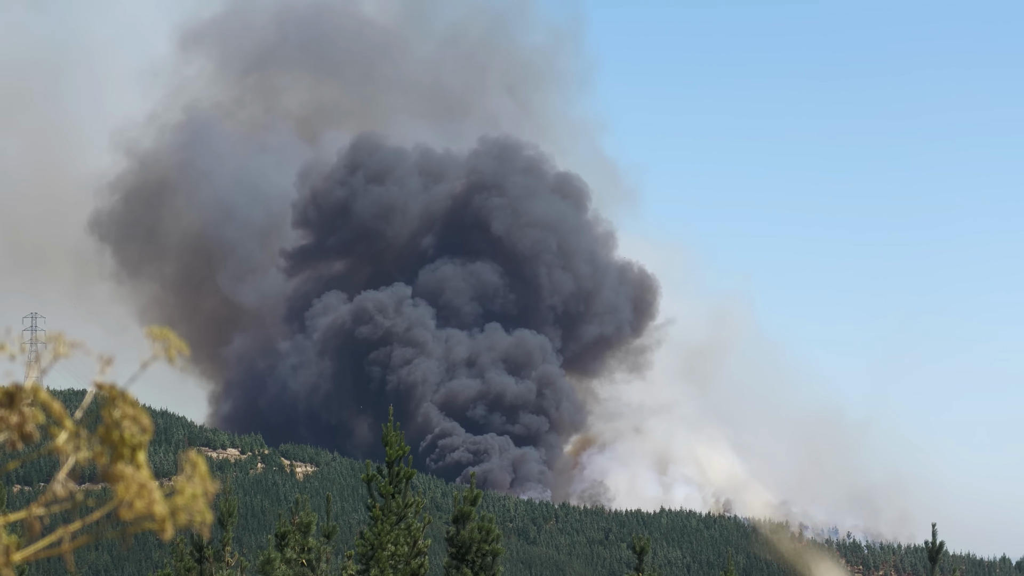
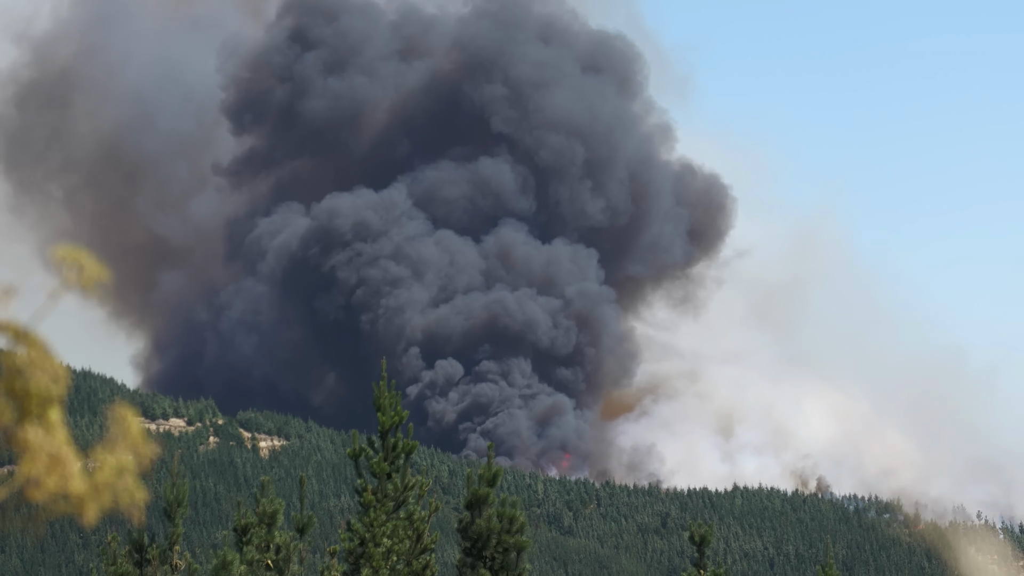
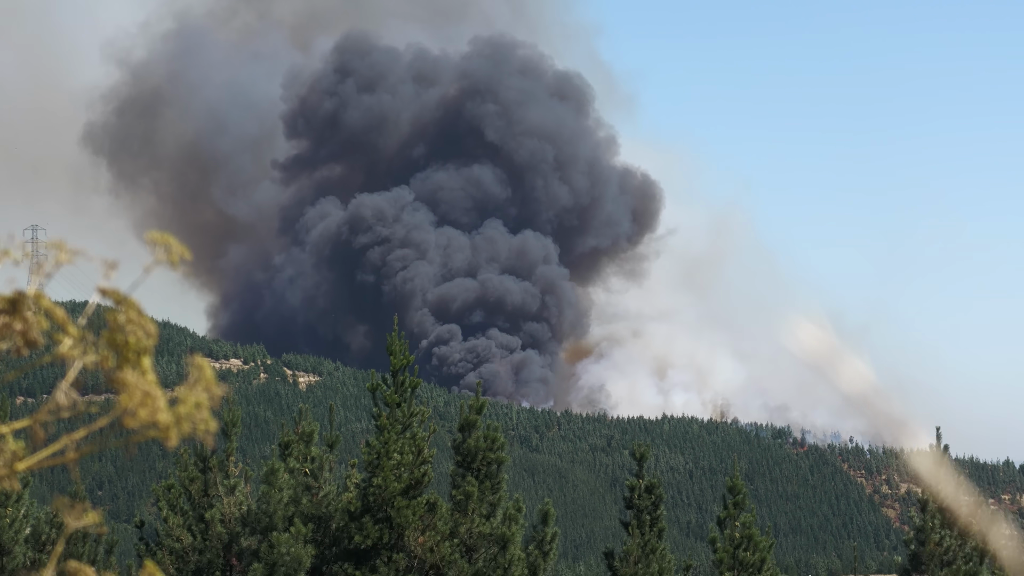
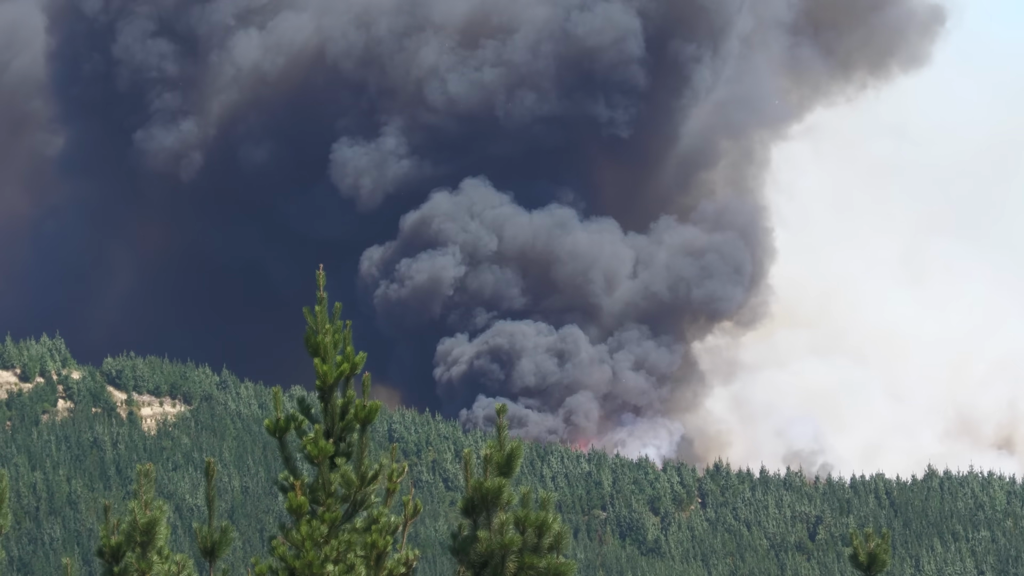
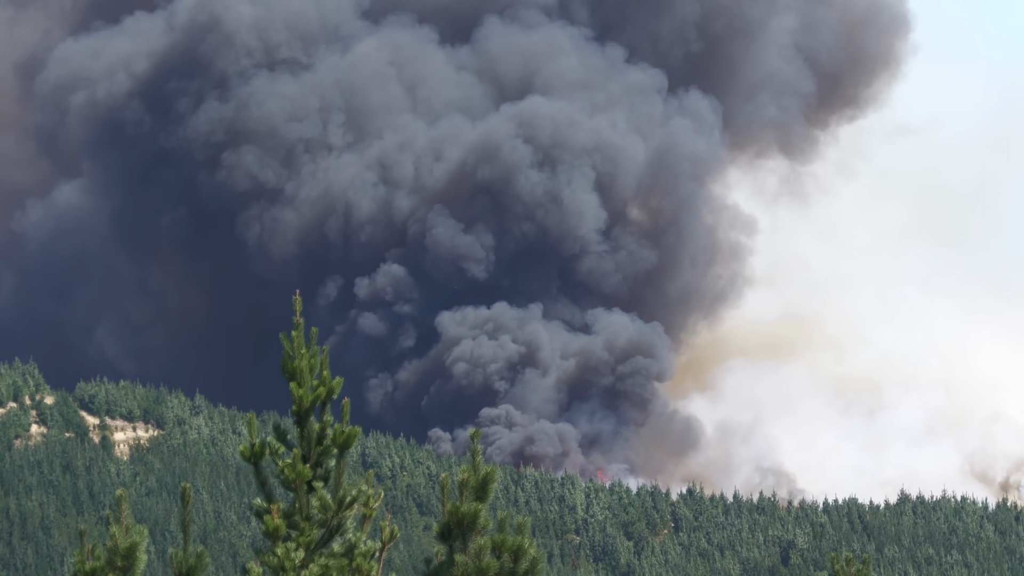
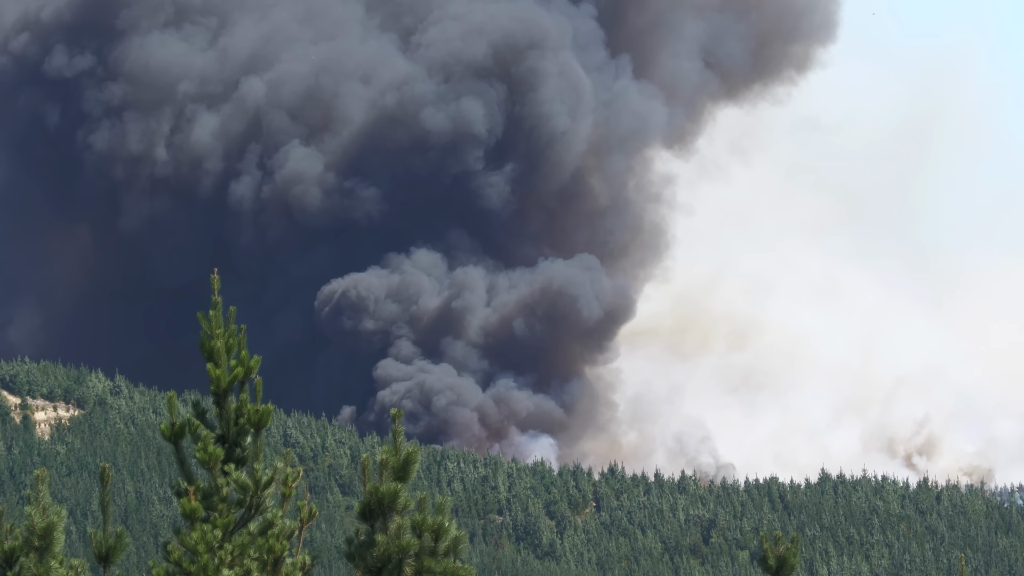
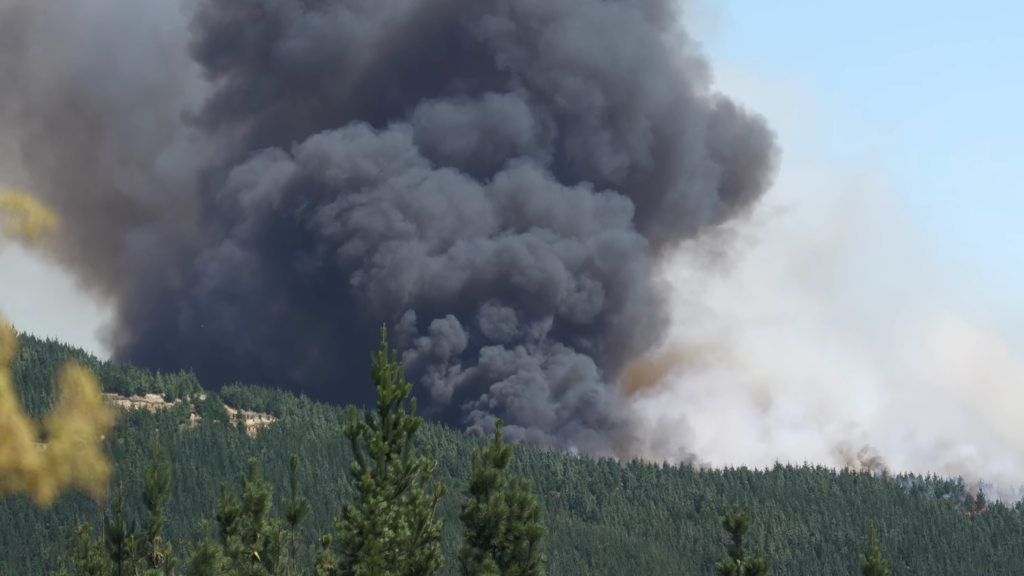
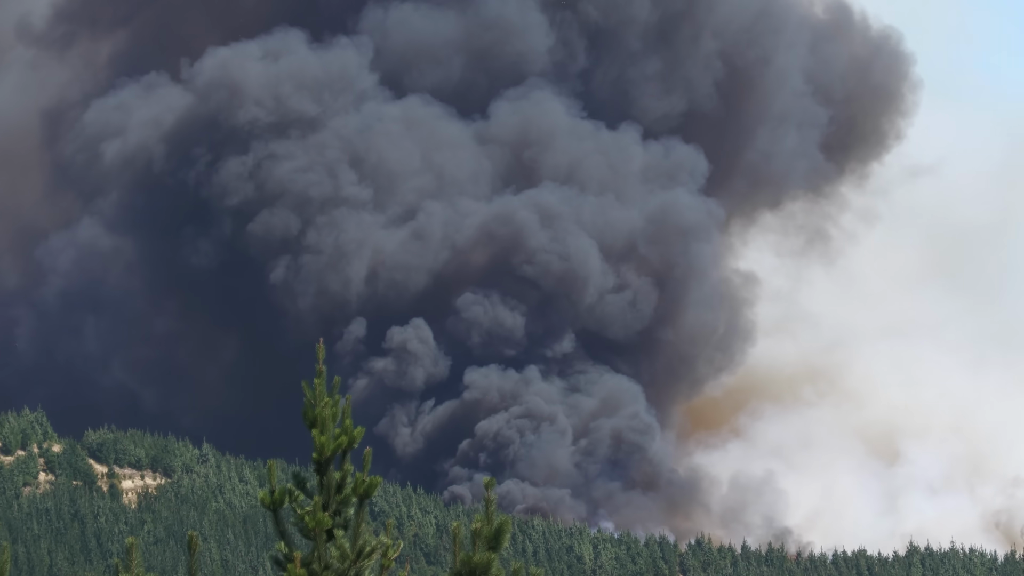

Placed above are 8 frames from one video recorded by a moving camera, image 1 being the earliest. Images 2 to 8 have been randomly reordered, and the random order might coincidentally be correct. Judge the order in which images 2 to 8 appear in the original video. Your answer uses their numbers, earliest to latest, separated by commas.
3, 2, 7, 8, 5, 6, 4
